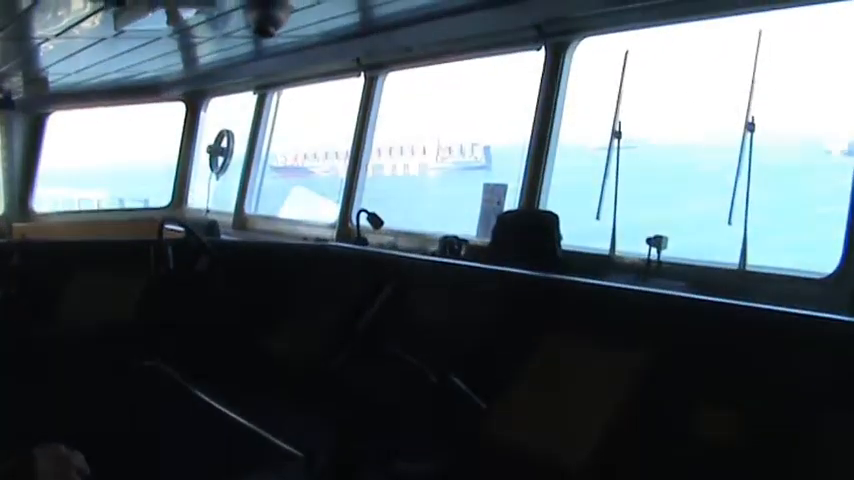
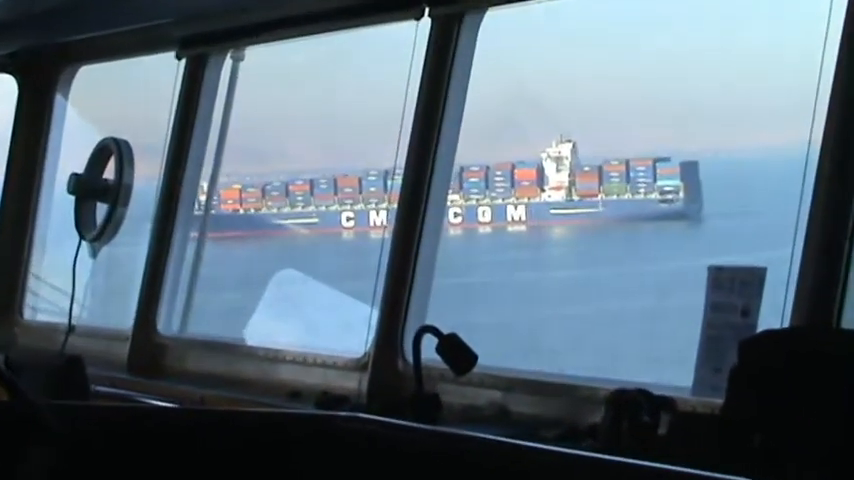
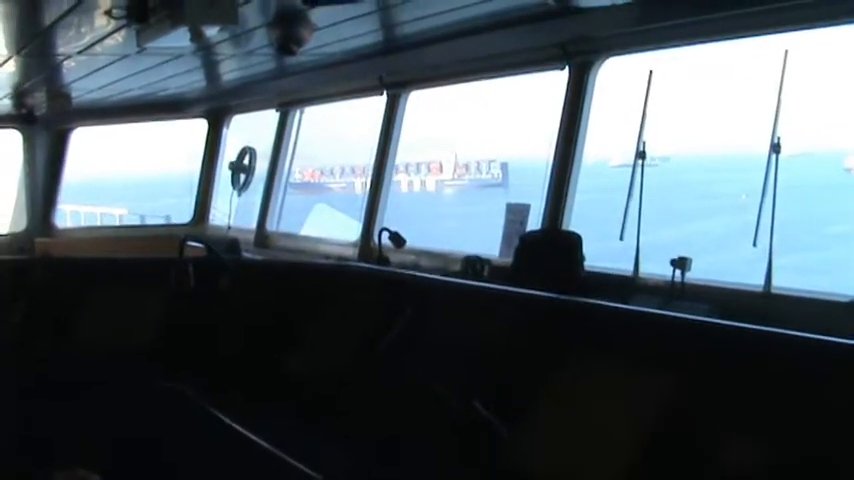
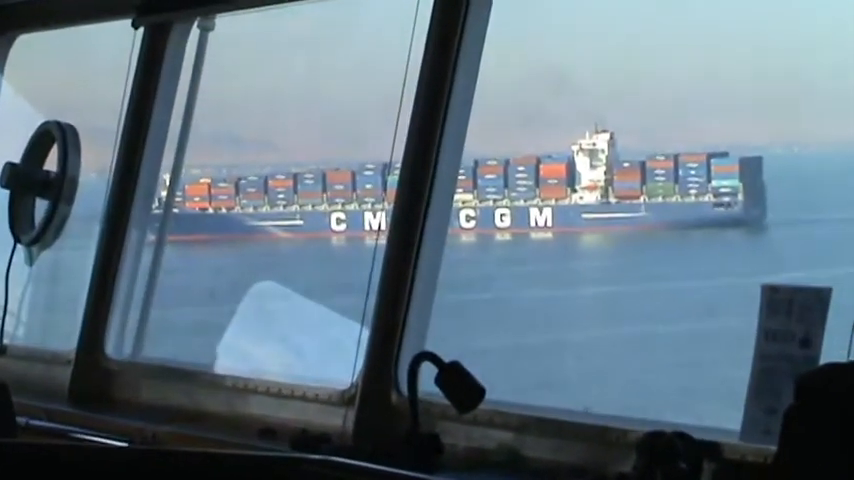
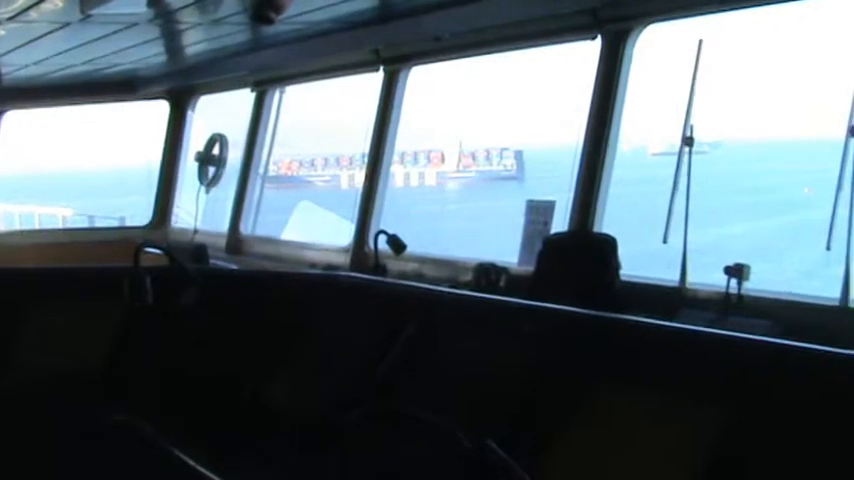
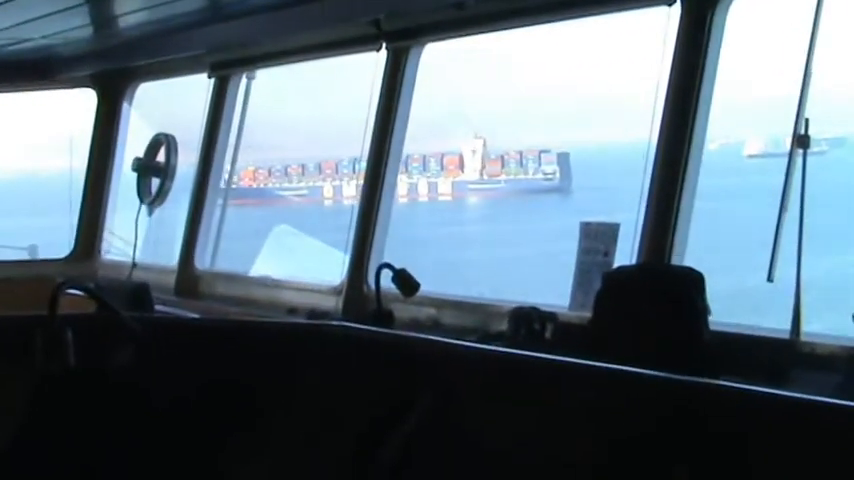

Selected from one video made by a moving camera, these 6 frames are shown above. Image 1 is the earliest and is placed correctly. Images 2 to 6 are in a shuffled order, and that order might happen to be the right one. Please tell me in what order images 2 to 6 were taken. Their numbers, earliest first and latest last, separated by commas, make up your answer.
3, 5, 6, 2, 4
